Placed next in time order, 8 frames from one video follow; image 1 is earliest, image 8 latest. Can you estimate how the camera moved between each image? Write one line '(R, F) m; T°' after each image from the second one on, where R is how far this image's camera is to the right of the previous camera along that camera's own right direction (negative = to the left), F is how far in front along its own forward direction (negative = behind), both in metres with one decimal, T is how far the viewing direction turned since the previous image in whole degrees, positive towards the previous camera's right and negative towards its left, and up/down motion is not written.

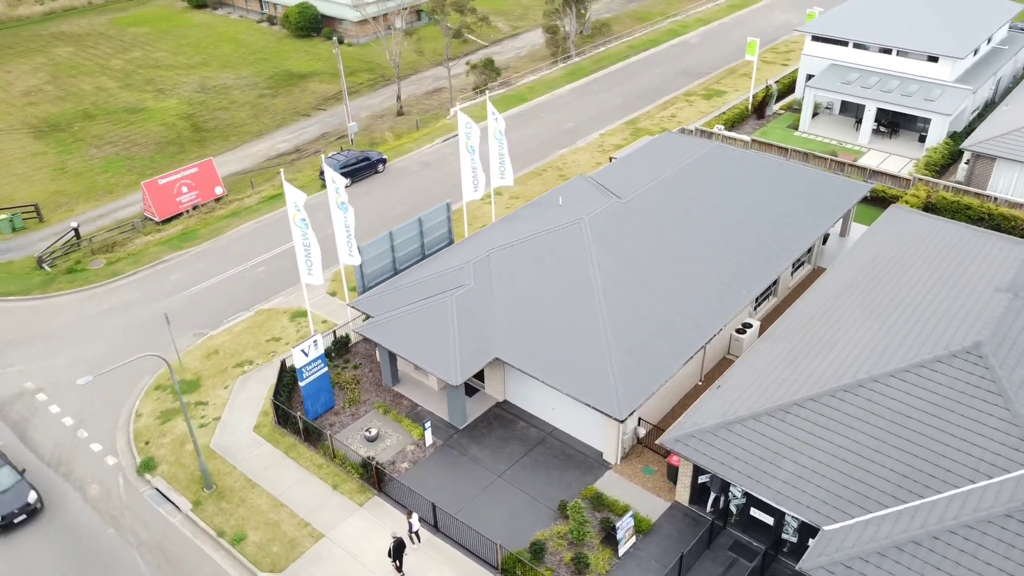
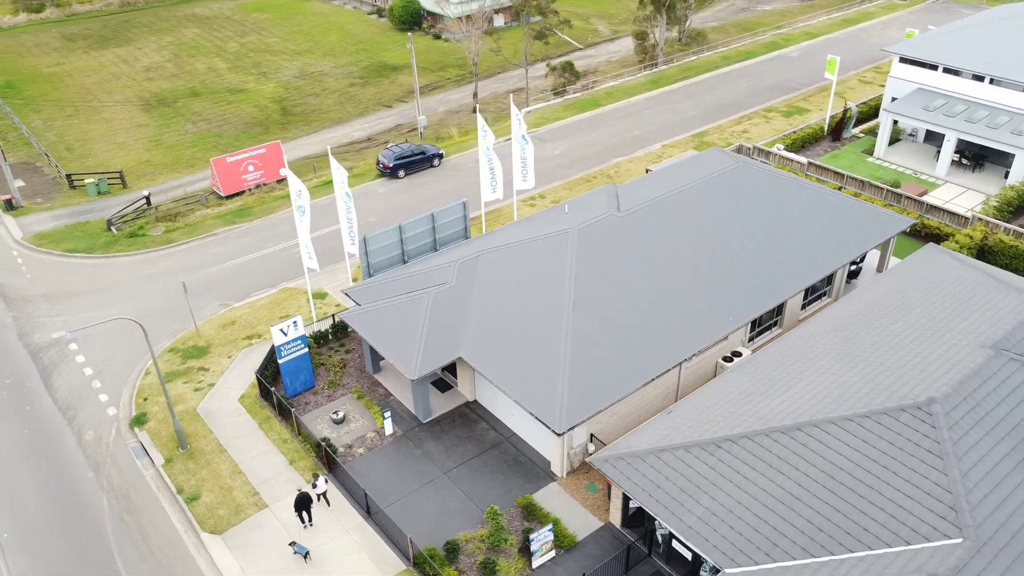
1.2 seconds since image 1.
(+4.6, +0.1) m; -9°
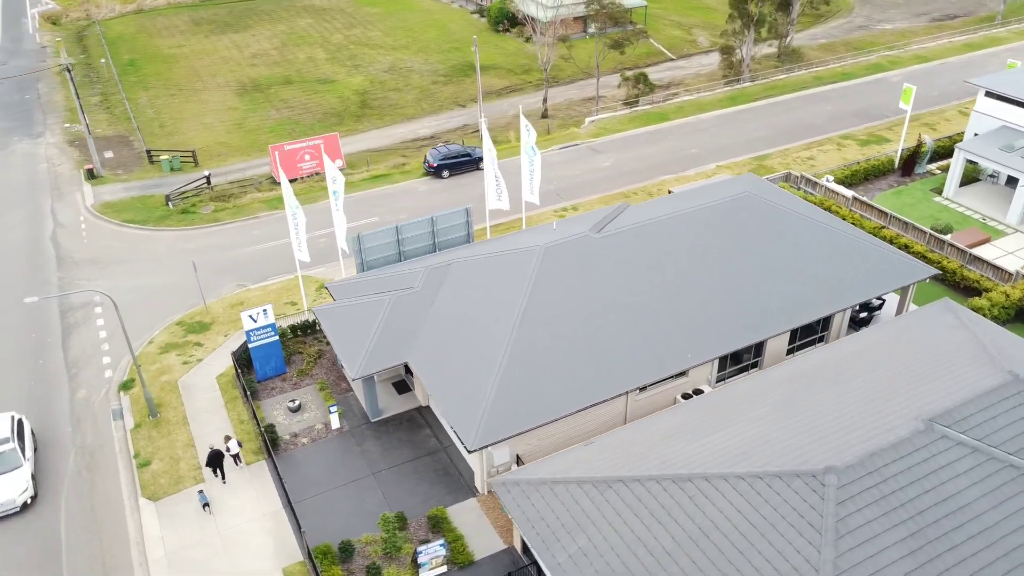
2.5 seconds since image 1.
(+5.3, +0.5) m; -9°
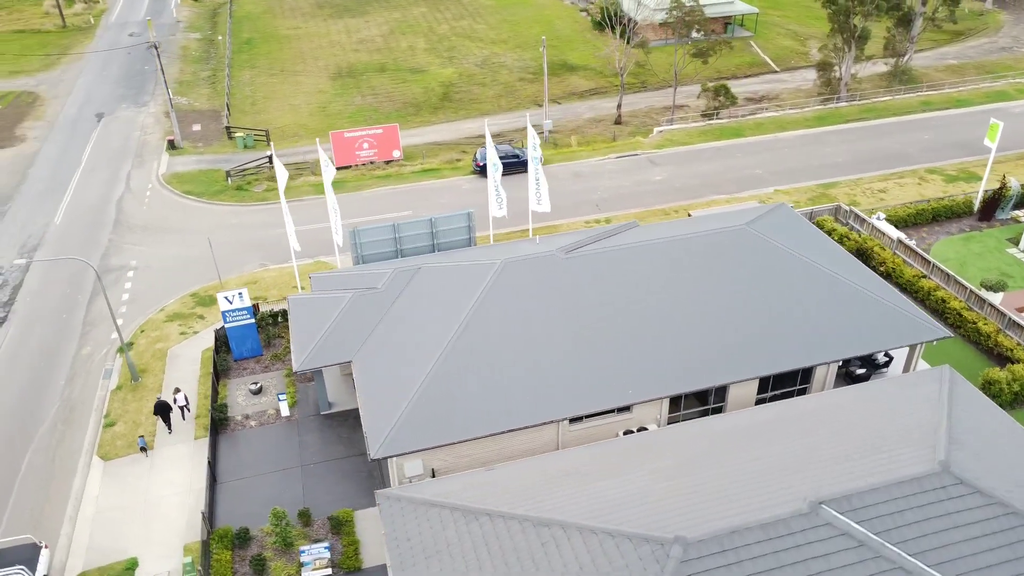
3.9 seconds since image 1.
(+5.7, +1.0) m; -10°
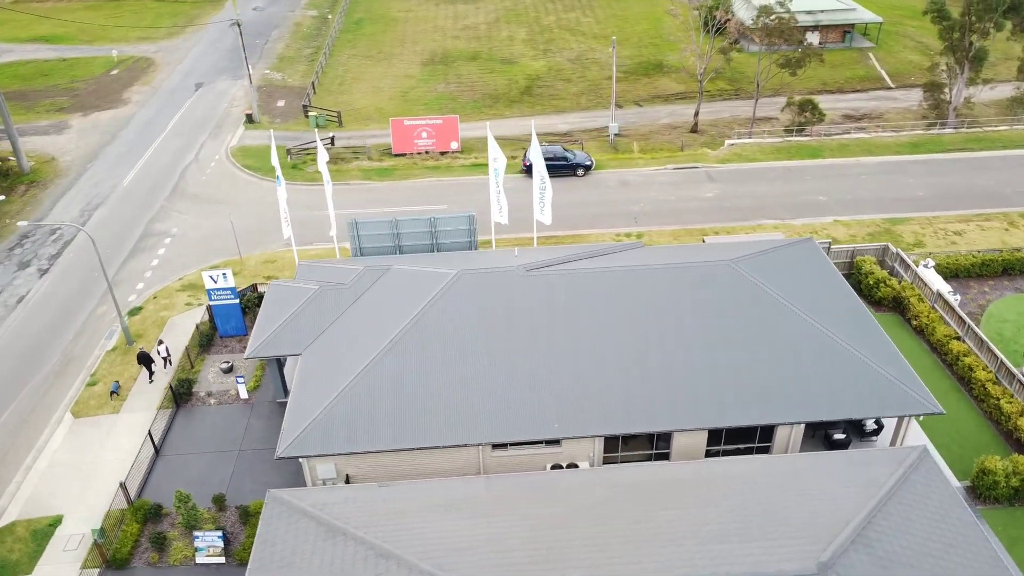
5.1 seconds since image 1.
(+5.5, +1.4) m; -10°
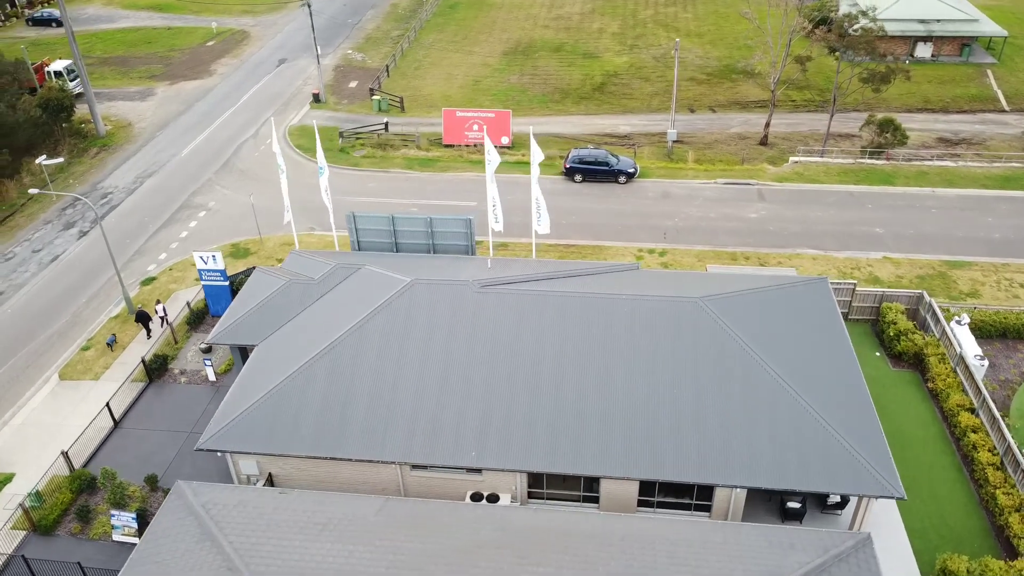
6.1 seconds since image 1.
(+4.9, +1.5) m; -9°
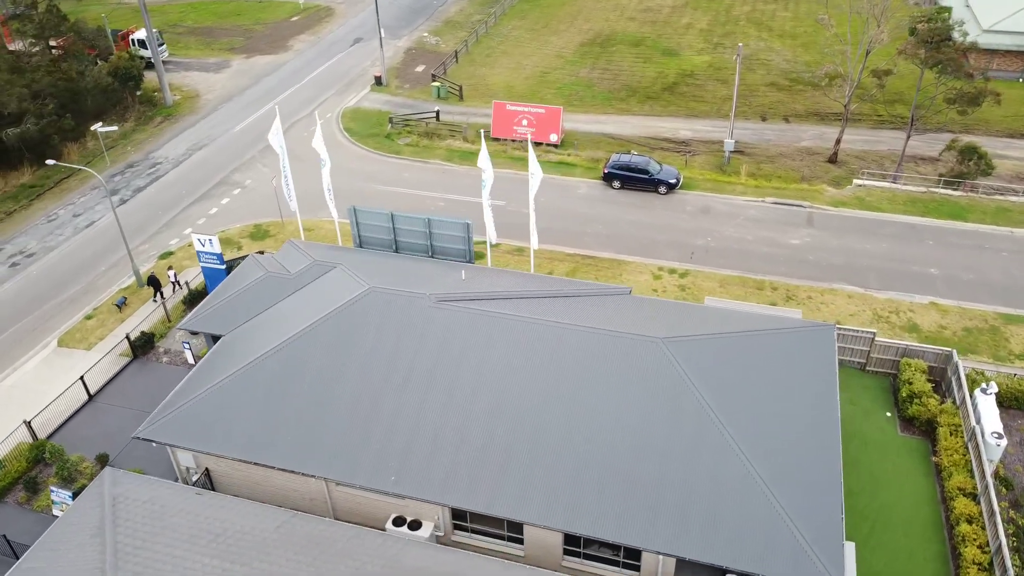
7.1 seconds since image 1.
(+4.1, +1.6) m; -8°
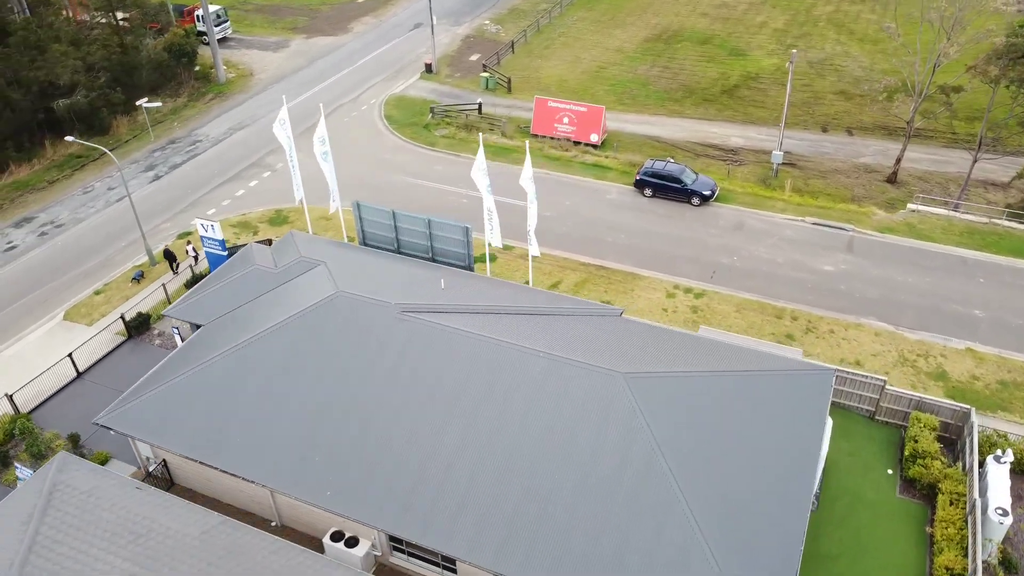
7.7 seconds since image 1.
(+3.0, +1.3) m; -6°
